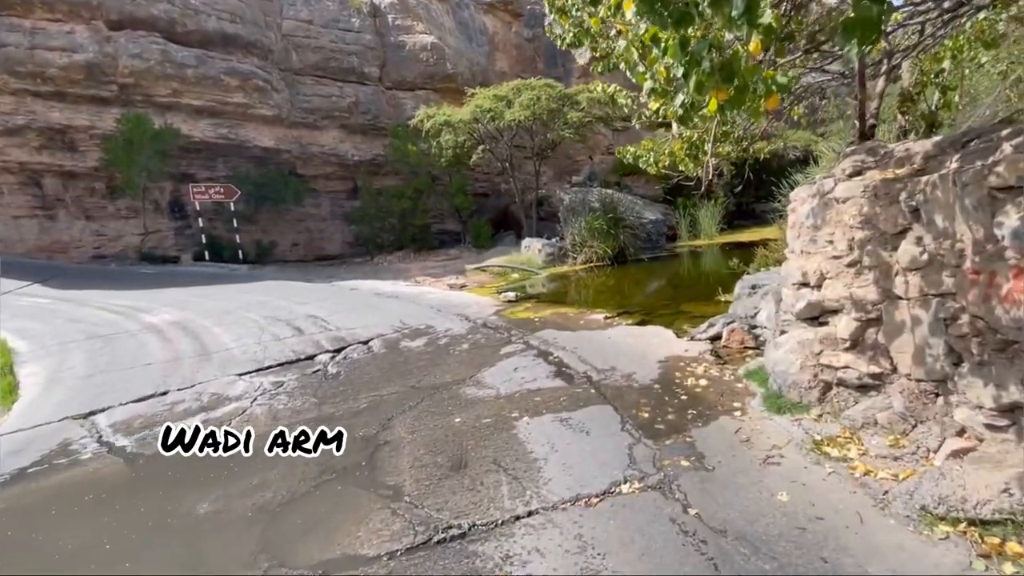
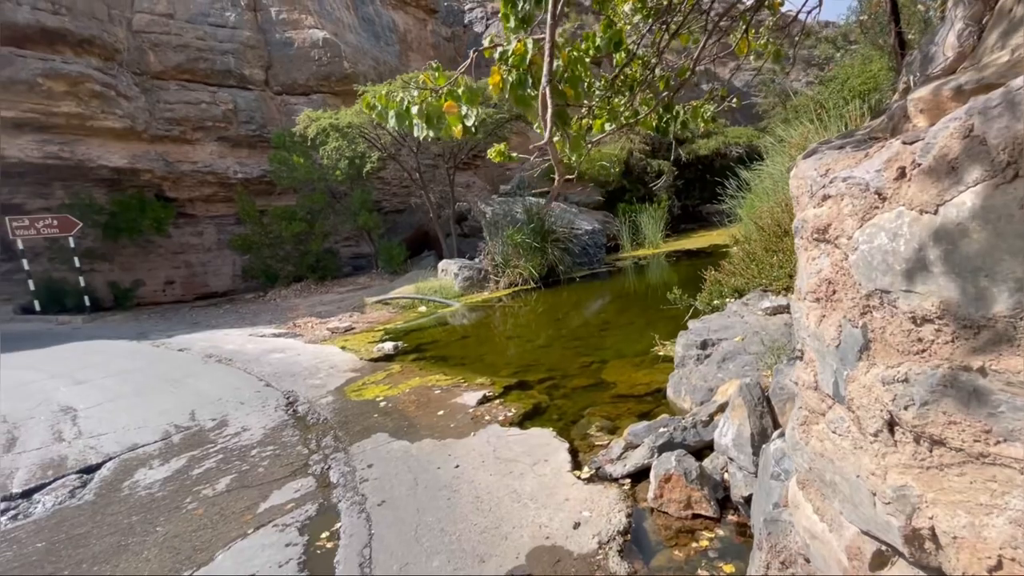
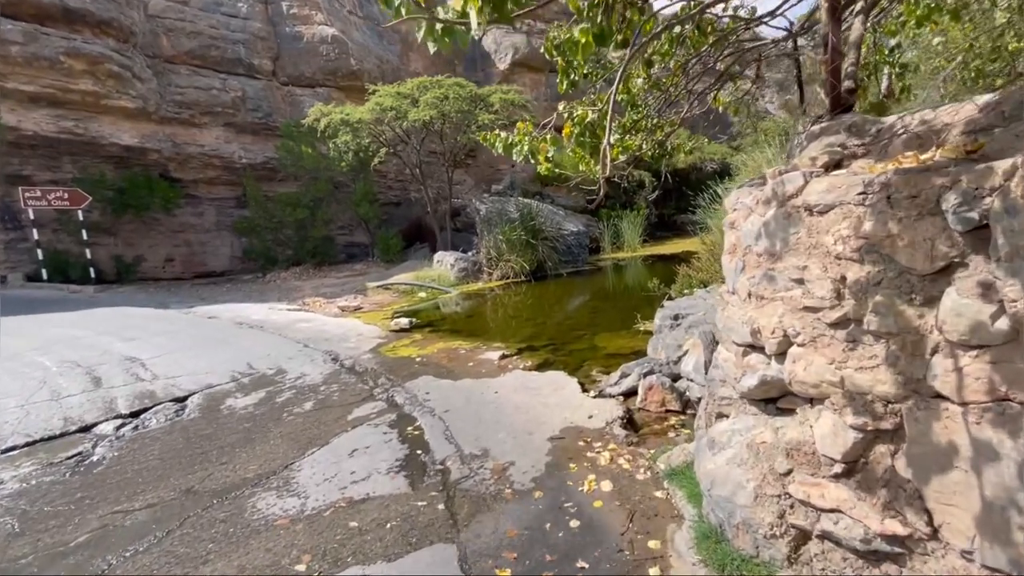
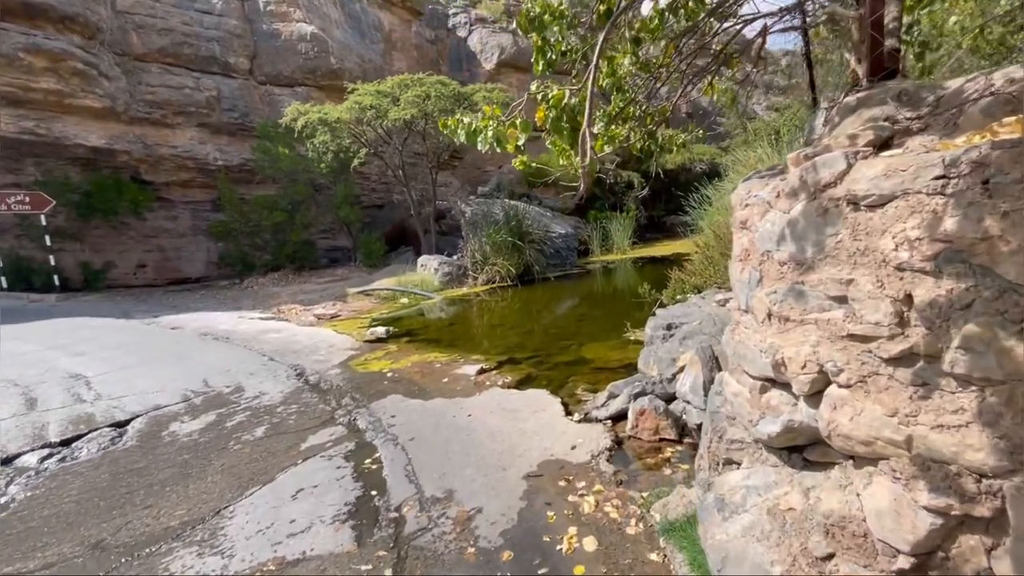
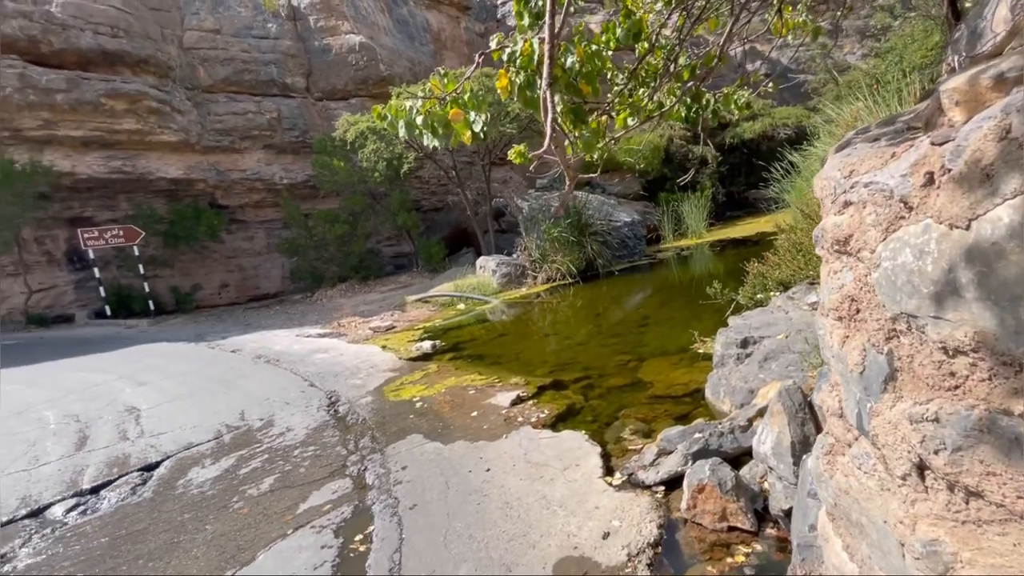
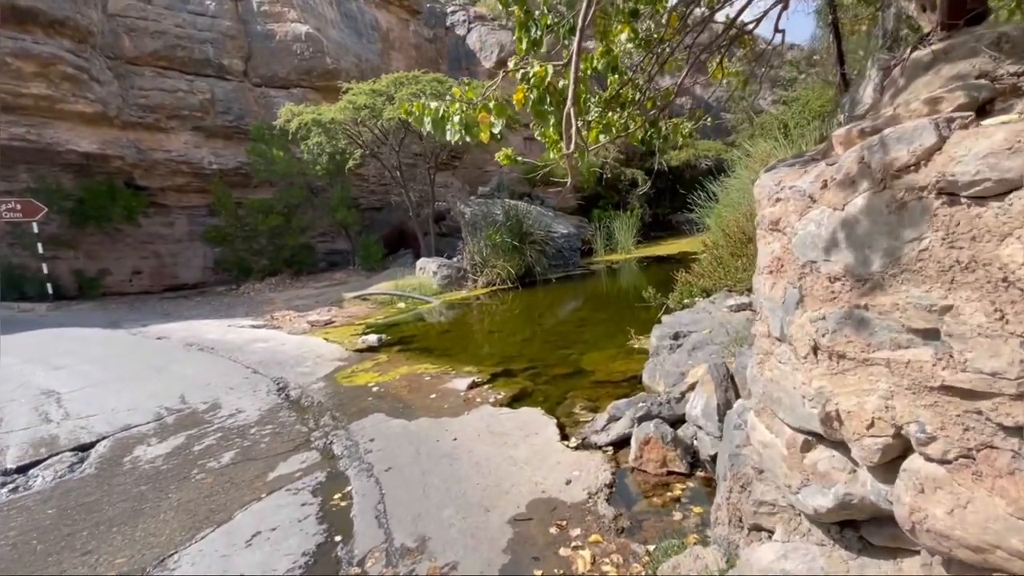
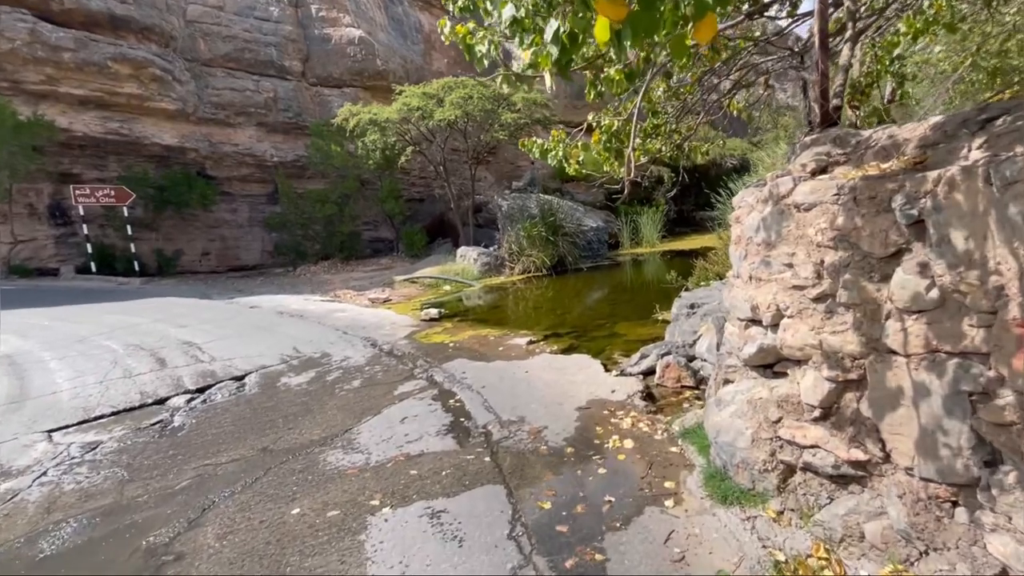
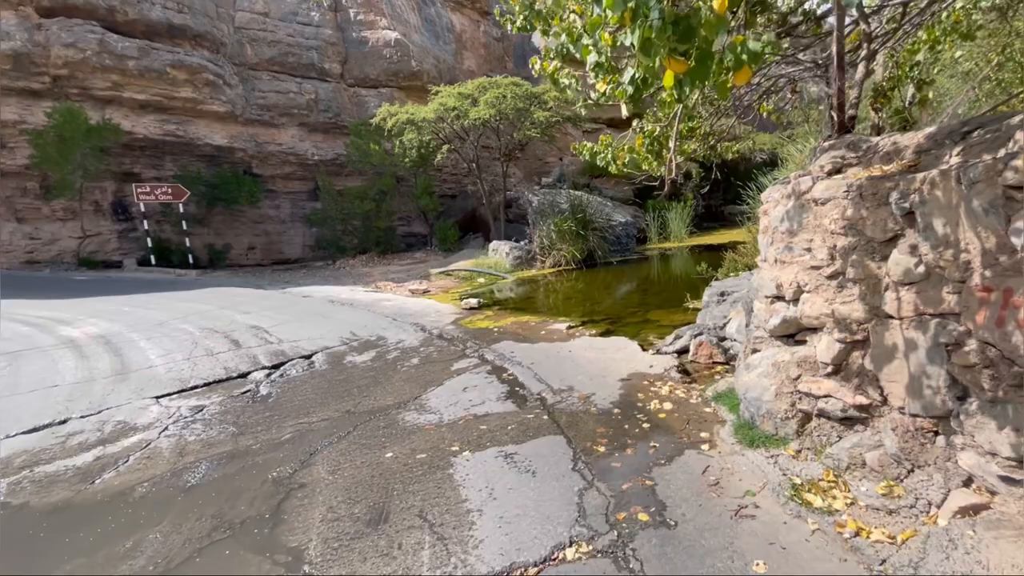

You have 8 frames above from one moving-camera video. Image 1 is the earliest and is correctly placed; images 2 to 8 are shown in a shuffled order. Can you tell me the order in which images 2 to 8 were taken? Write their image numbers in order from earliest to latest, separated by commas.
8, 7, 3, 4, 6, 2, 5
